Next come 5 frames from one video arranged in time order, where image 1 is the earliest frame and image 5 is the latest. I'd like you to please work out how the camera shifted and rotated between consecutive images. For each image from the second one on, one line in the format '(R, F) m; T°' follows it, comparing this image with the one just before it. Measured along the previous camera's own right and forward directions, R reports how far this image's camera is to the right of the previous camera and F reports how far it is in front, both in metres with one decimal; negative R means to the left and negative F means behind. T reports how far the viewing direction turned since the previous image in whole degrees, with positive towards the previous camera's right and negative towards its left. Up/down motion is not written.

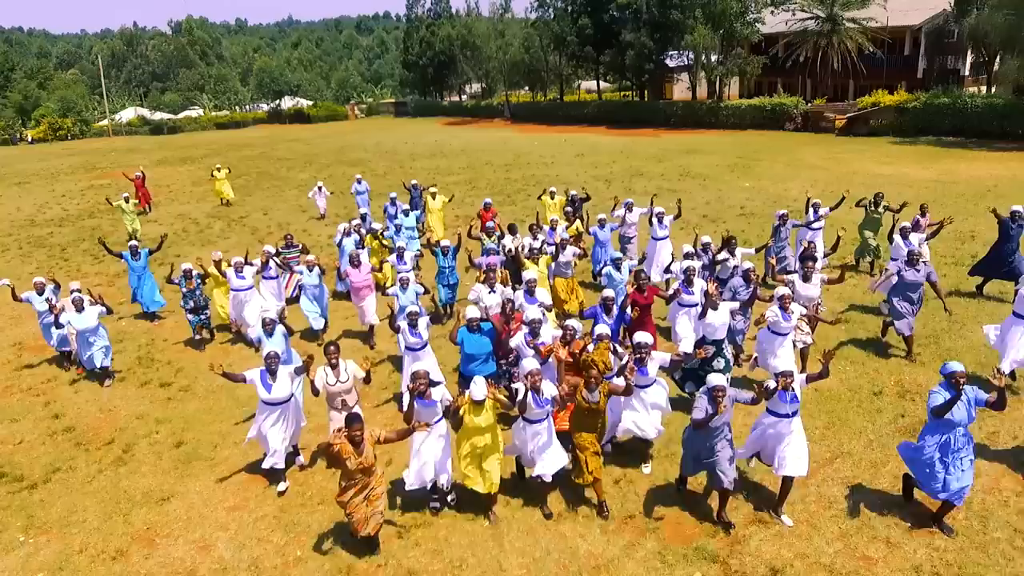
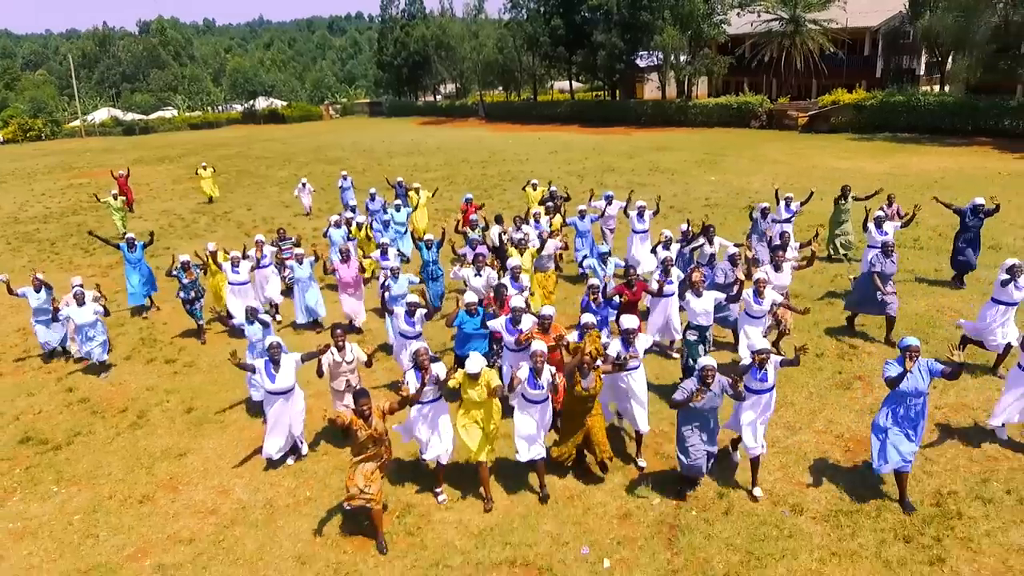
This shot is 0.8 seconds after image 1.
(-0.1, -1.0) m; +2°
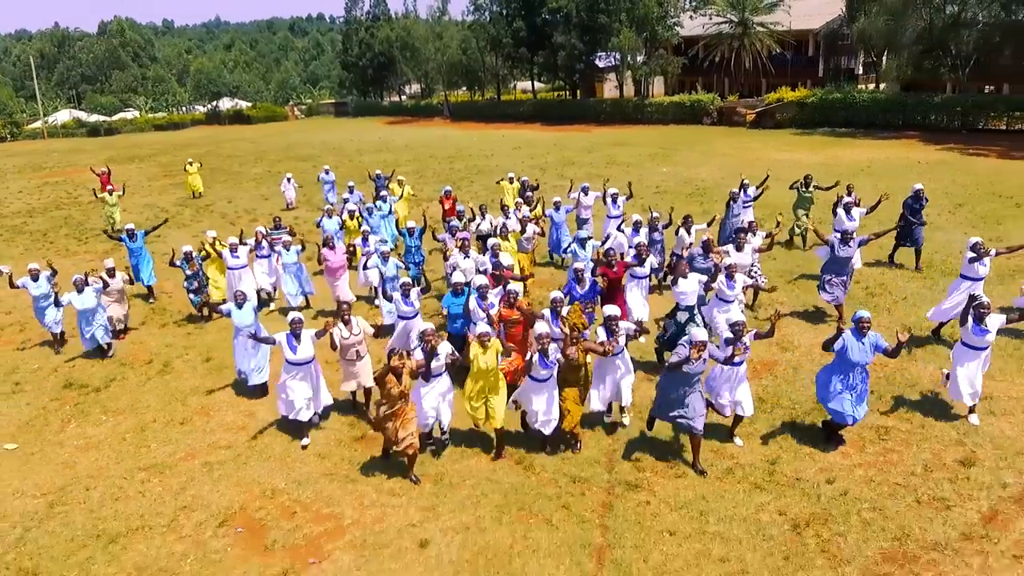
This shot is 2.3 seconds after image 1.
(-0.1, -1.8) m; +3°
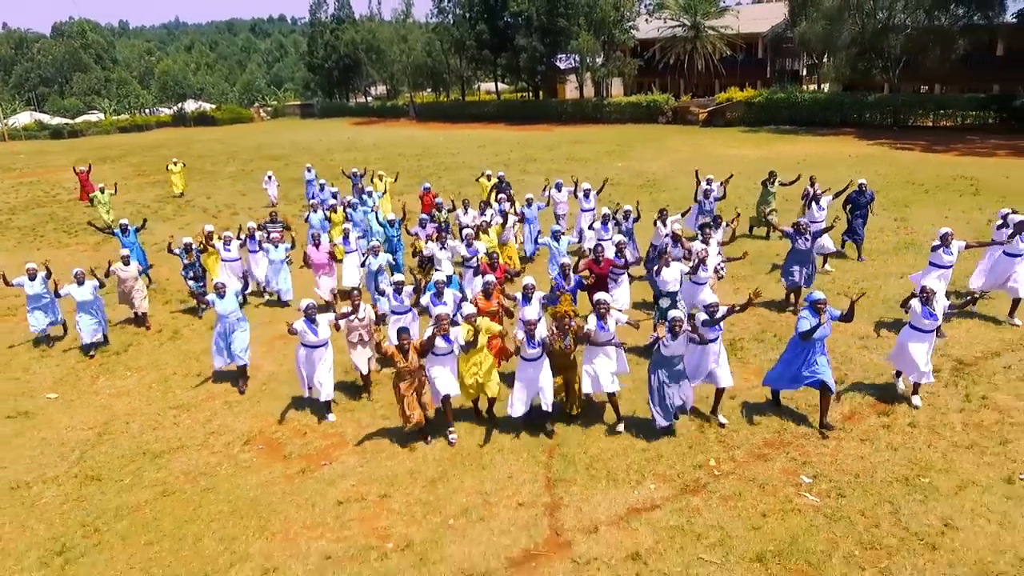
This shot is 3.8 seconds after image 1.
(0.0, -1.8) m; +3°
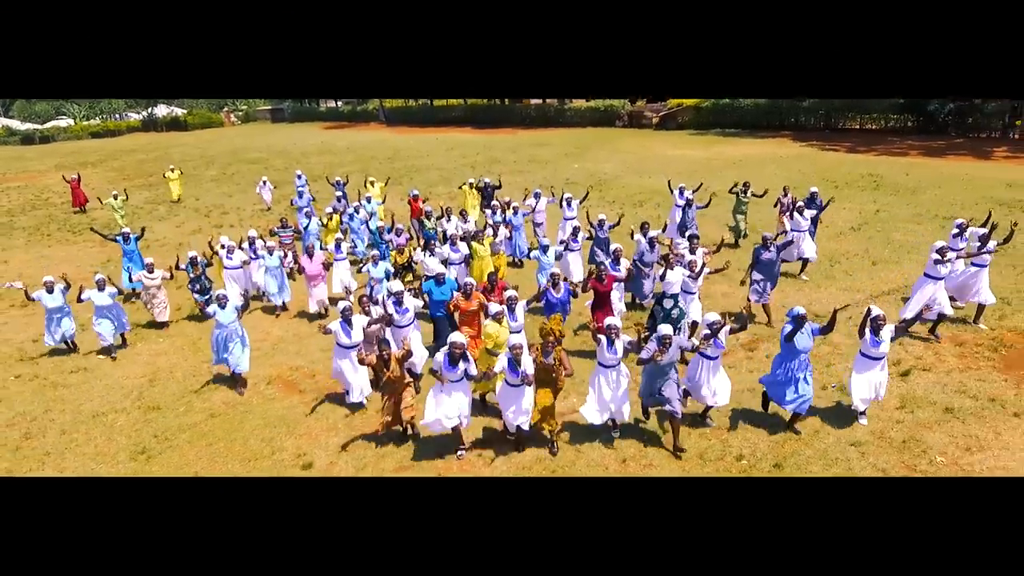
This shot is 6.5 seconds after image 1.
(+0.2, -2.7) m; +2°
